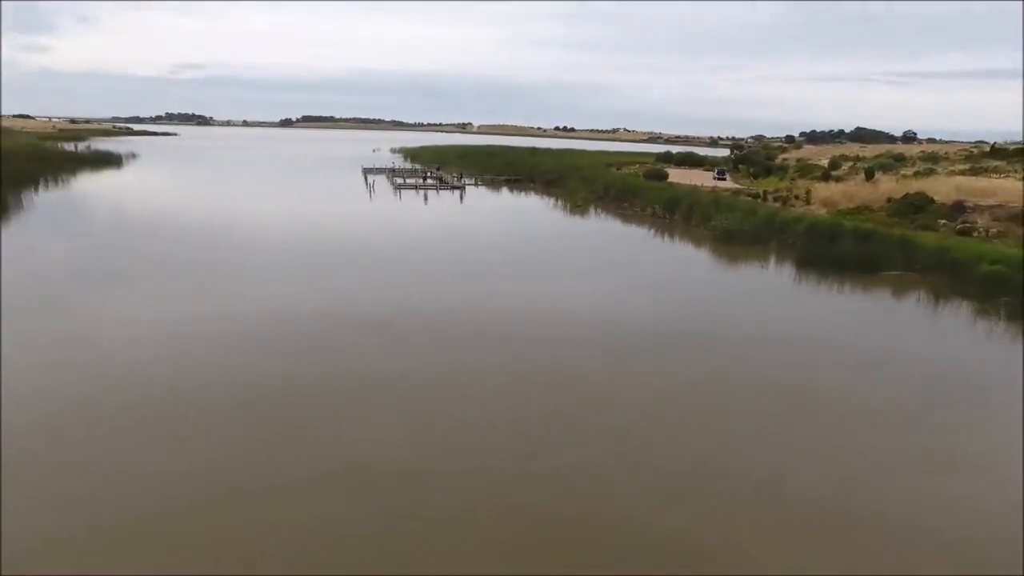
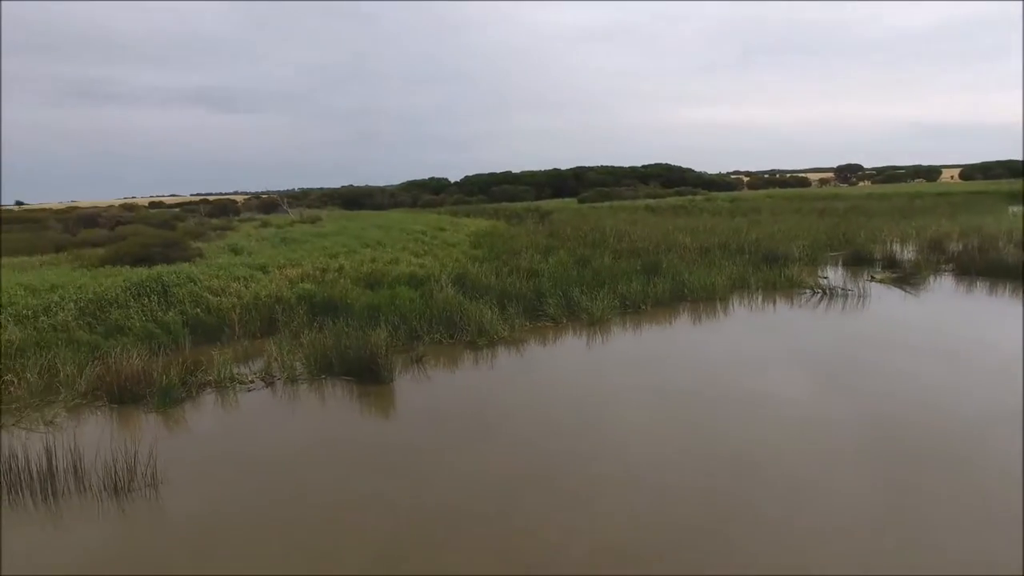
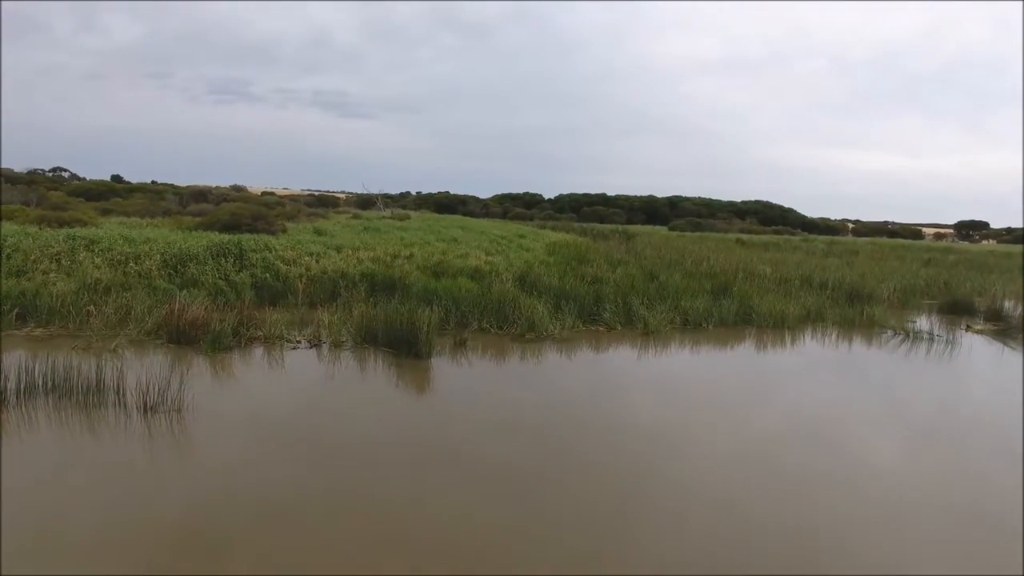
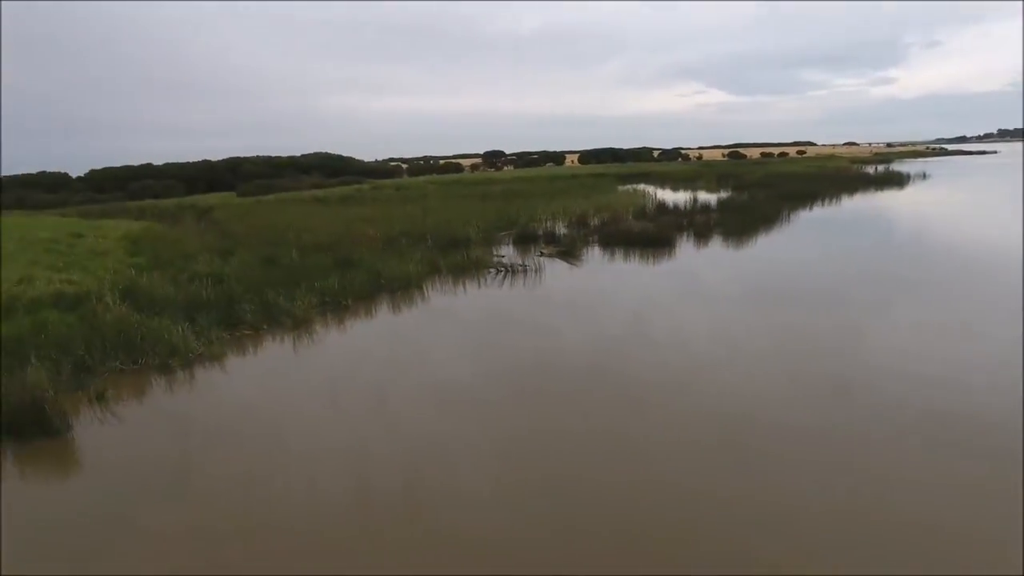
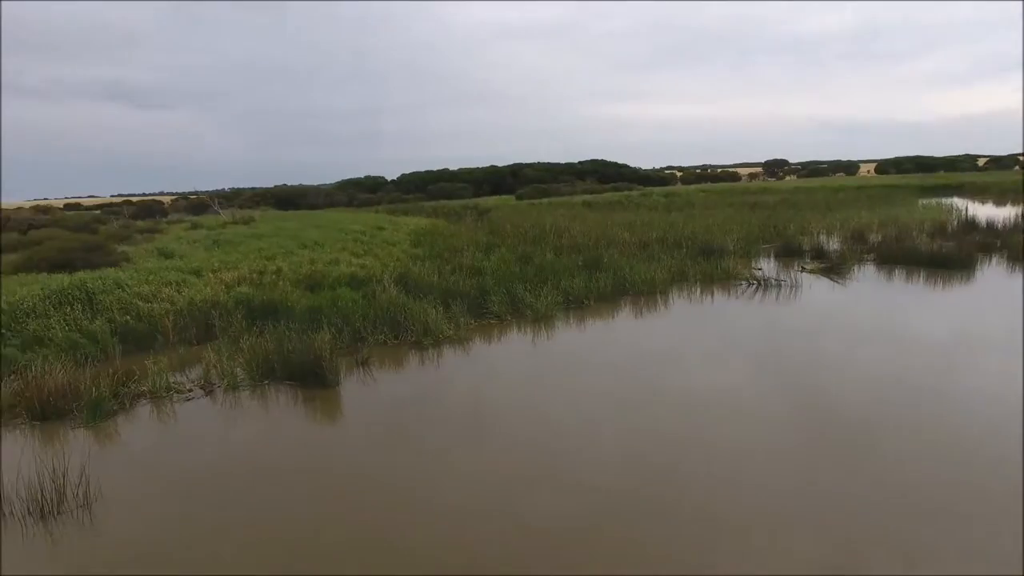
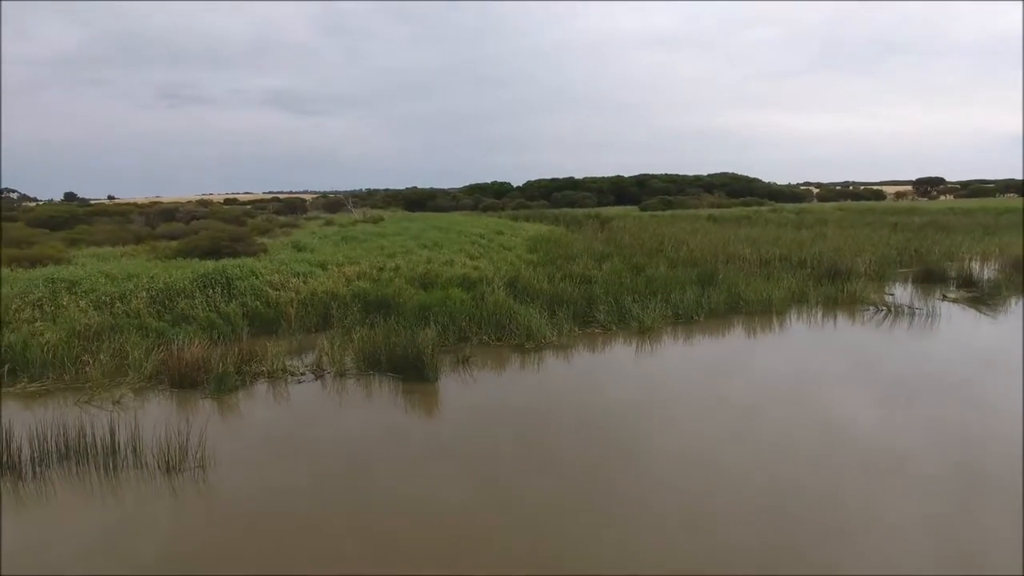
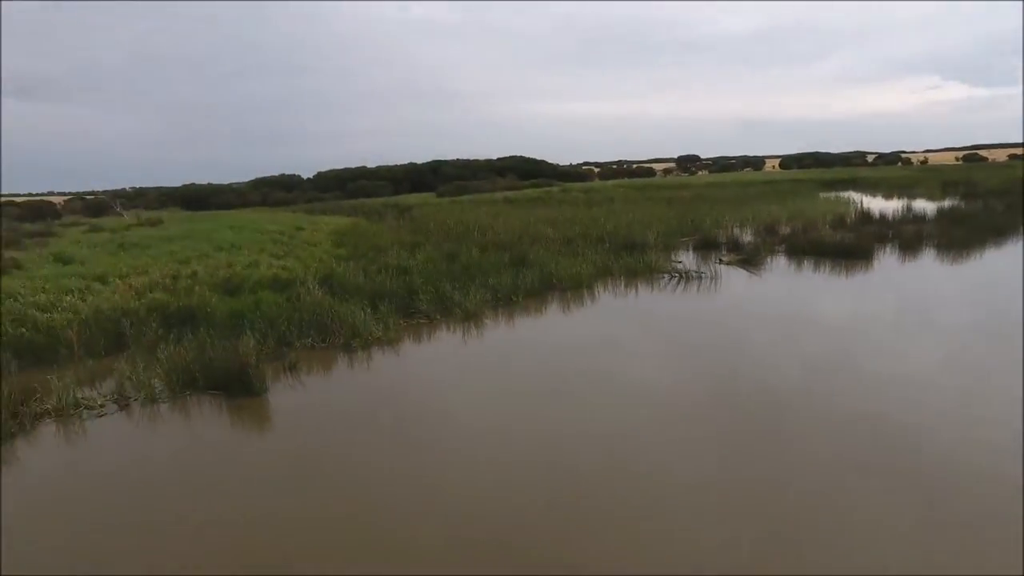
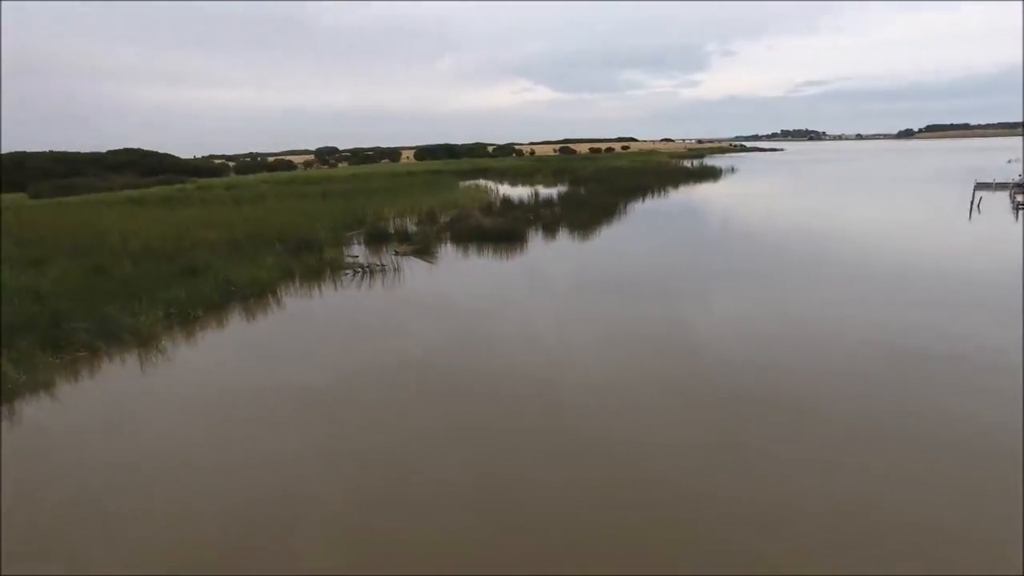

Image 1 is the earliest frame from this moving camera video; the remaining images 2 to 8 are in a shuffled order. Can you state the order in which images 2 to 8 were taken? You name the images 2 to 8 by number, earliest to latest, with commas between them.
8, 4, 7, 5, 2, 6, 3
